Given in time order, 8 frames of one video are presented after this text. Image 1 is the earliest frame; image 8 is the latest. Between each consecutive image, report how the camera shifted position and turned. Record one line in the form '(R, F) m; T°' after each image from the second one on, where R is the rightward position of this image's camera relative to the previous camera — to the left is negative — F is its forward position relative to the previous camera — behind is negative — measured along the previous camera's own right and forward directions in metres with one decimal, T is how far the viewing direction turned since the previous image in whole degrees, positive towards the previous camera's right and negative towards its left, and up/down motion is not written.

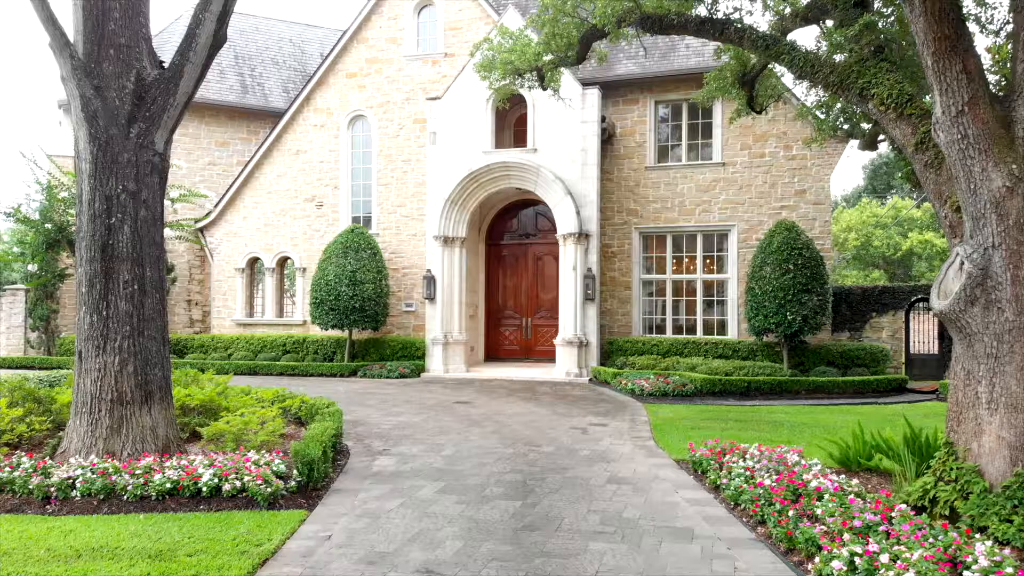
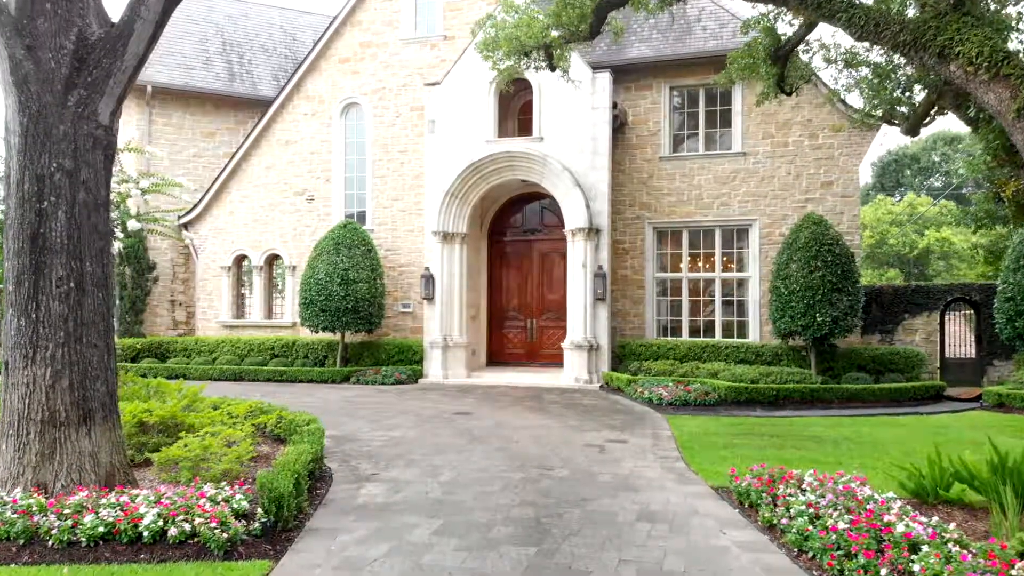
(-0.1, +1.1) m; 0°
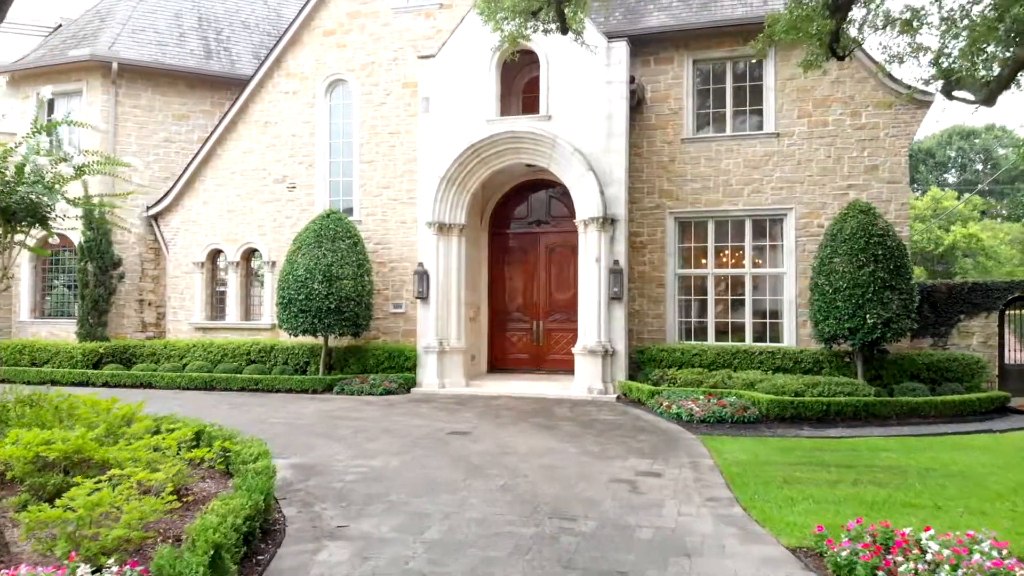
(-0.1, +1.7) m; 0°
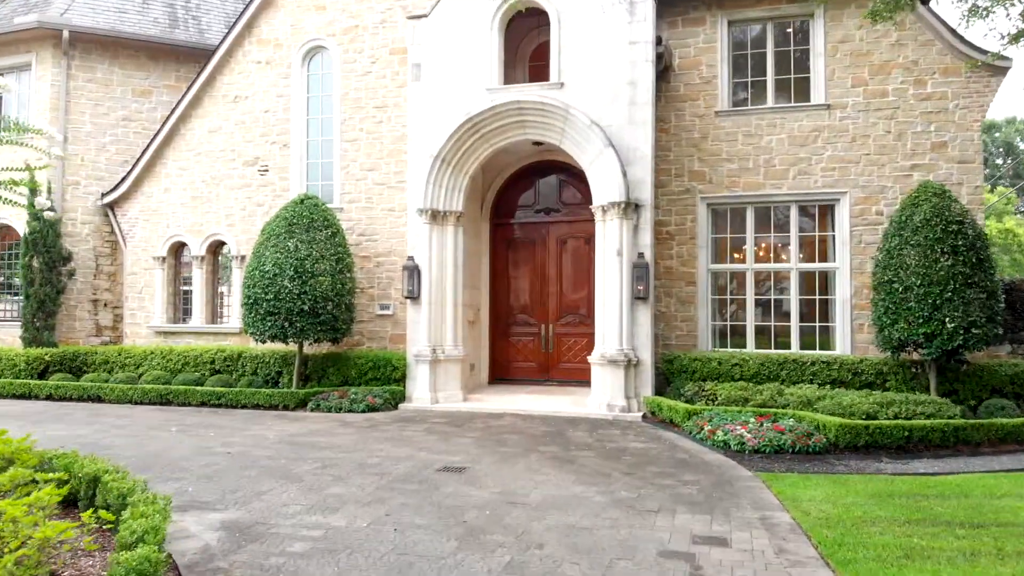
(0.0, +1.9) m; 0°
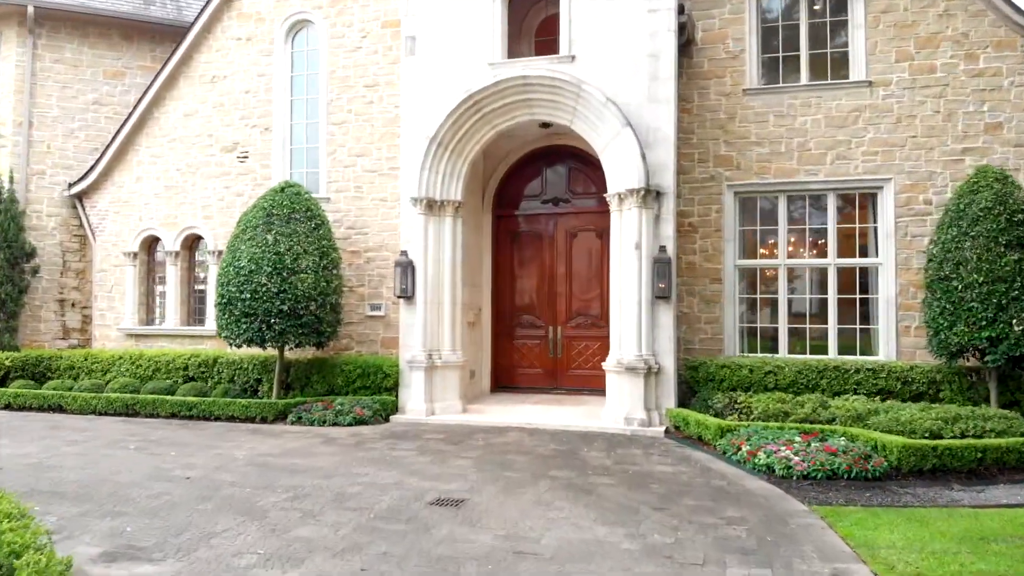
(0.0, +1.2) m; 0°
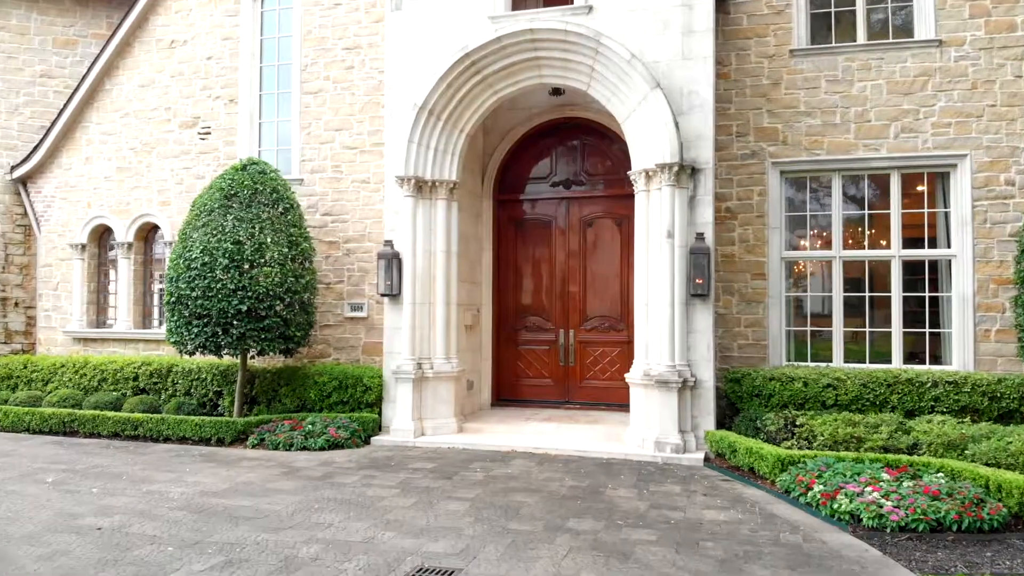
(0.0, +1.6) m; 0°
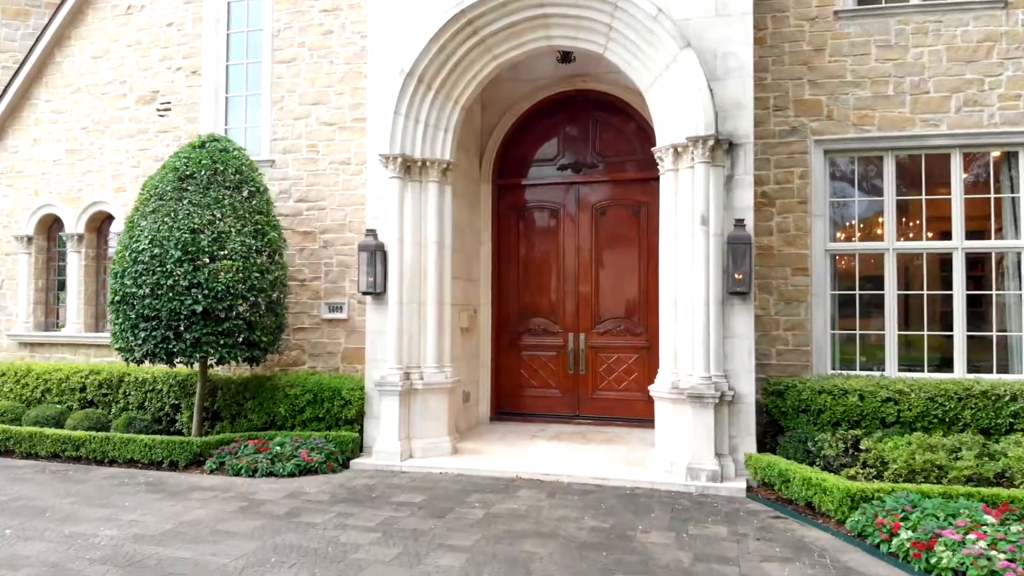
(-0.1, +1.2) m; 0°
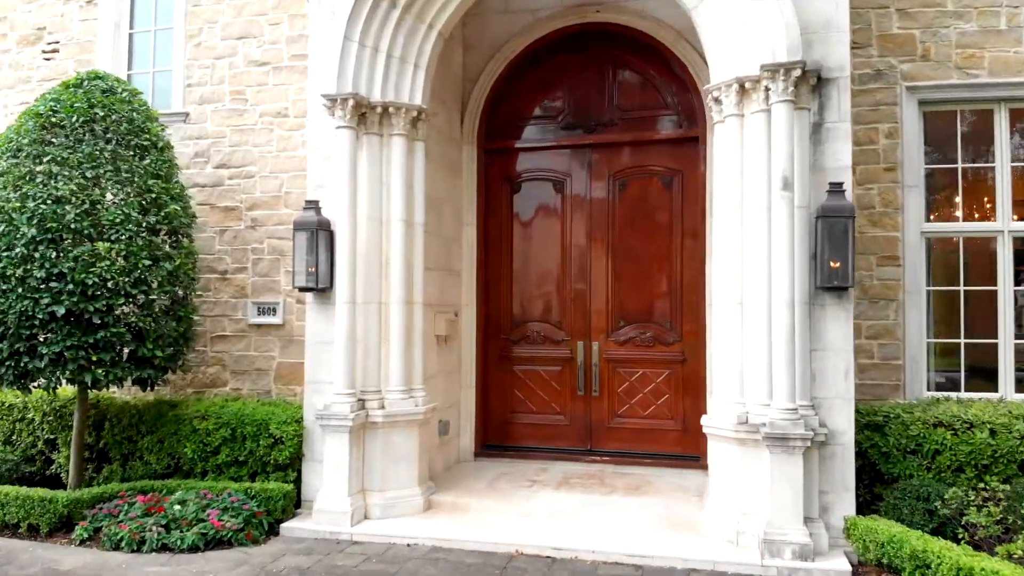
(-0.1, +1.9) m; +2°
